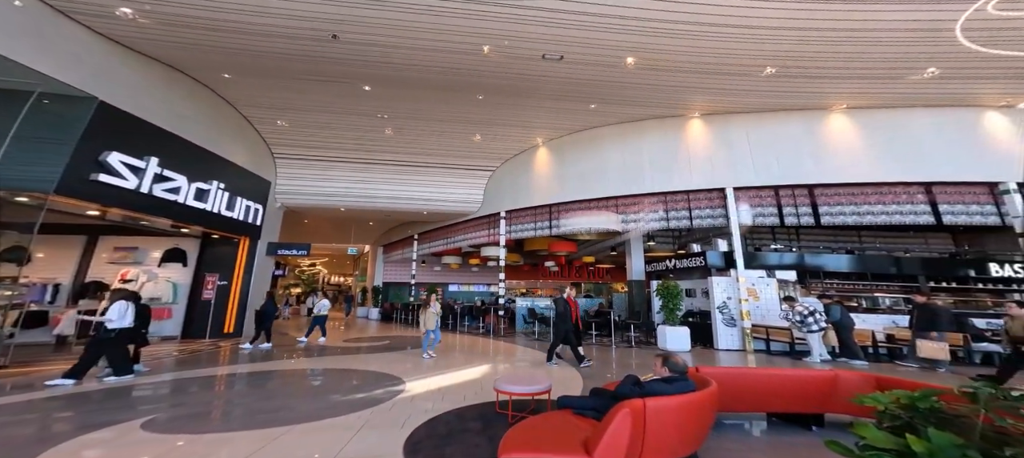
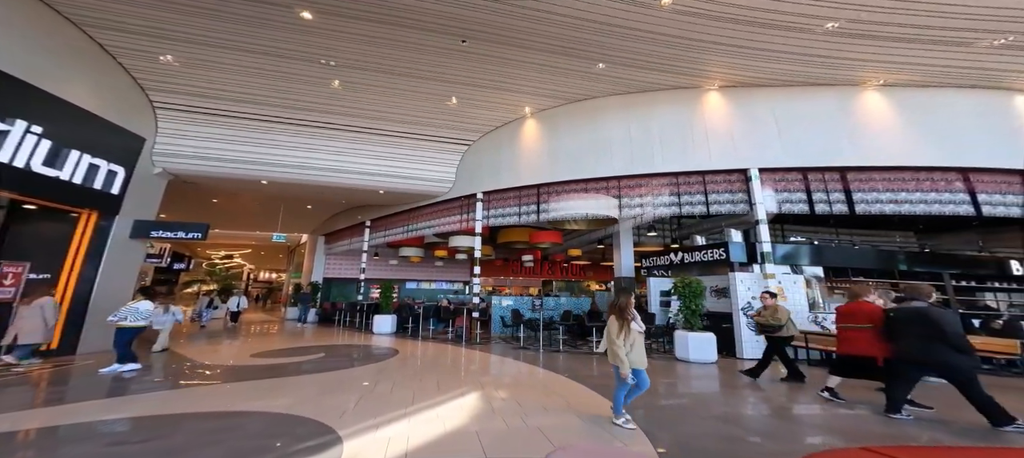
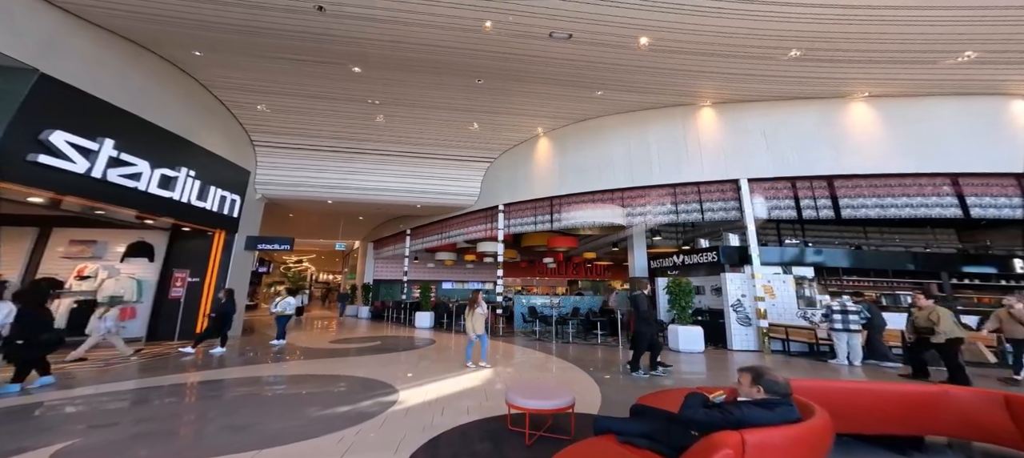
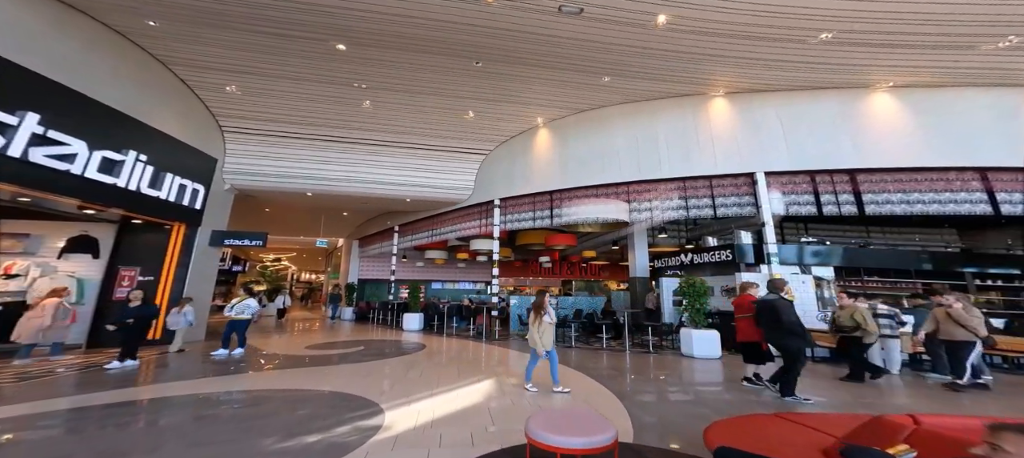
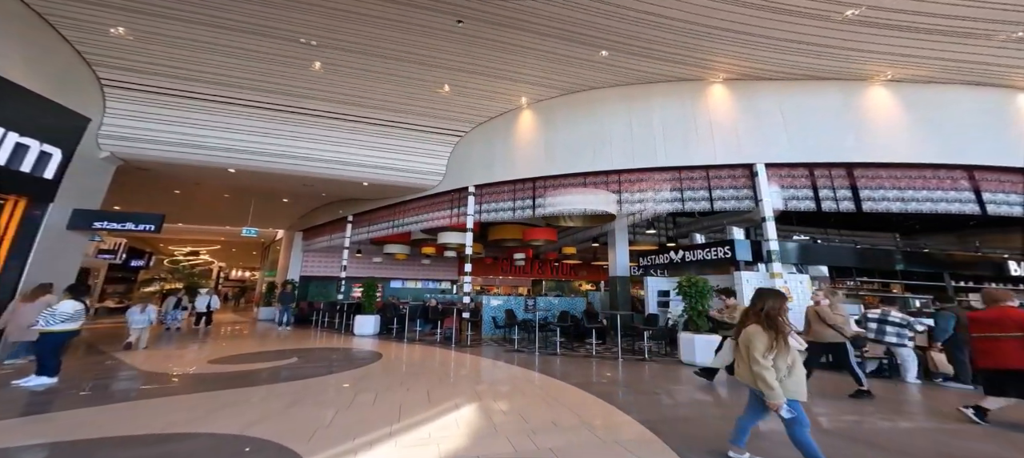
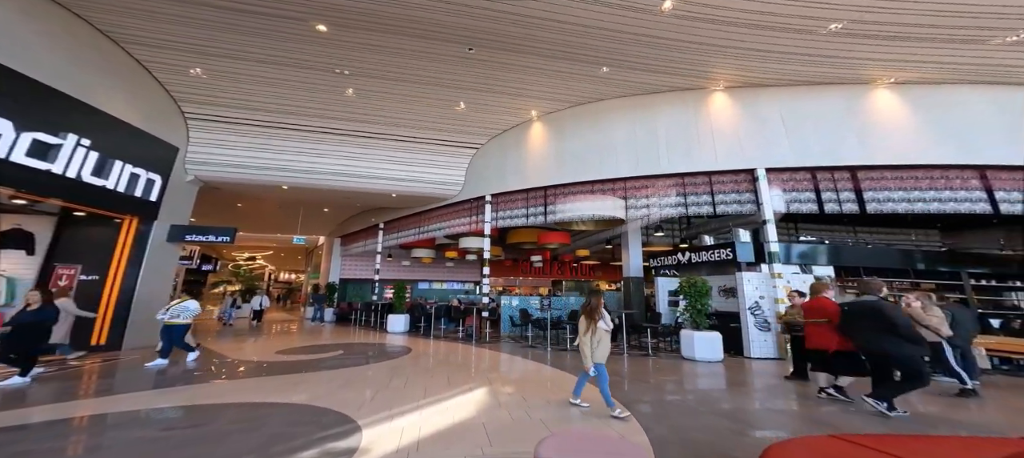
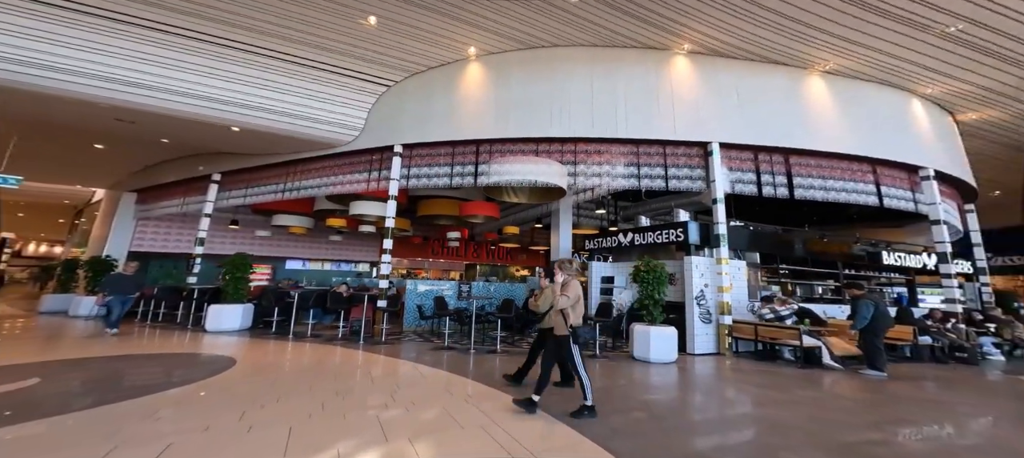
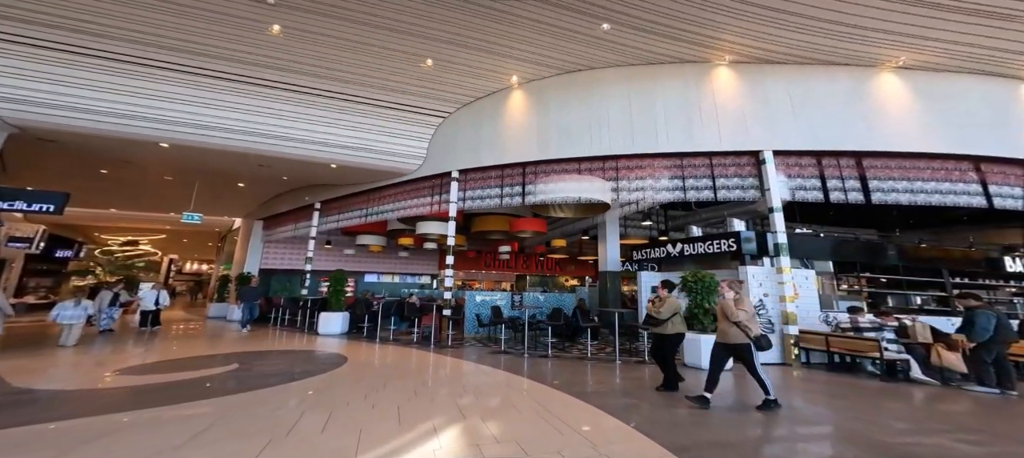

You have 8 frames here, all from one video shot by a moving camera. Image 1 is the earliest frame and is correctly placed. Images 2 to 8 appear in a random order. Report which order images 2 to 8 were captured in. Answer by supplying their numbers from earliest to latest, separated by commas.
3, 4, 6, 2, 5, 8, 7
